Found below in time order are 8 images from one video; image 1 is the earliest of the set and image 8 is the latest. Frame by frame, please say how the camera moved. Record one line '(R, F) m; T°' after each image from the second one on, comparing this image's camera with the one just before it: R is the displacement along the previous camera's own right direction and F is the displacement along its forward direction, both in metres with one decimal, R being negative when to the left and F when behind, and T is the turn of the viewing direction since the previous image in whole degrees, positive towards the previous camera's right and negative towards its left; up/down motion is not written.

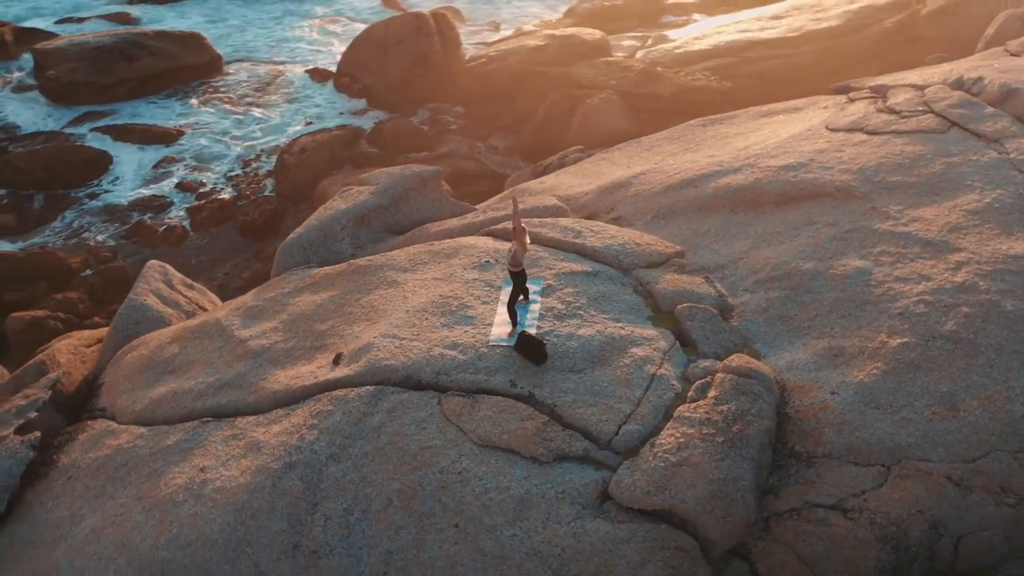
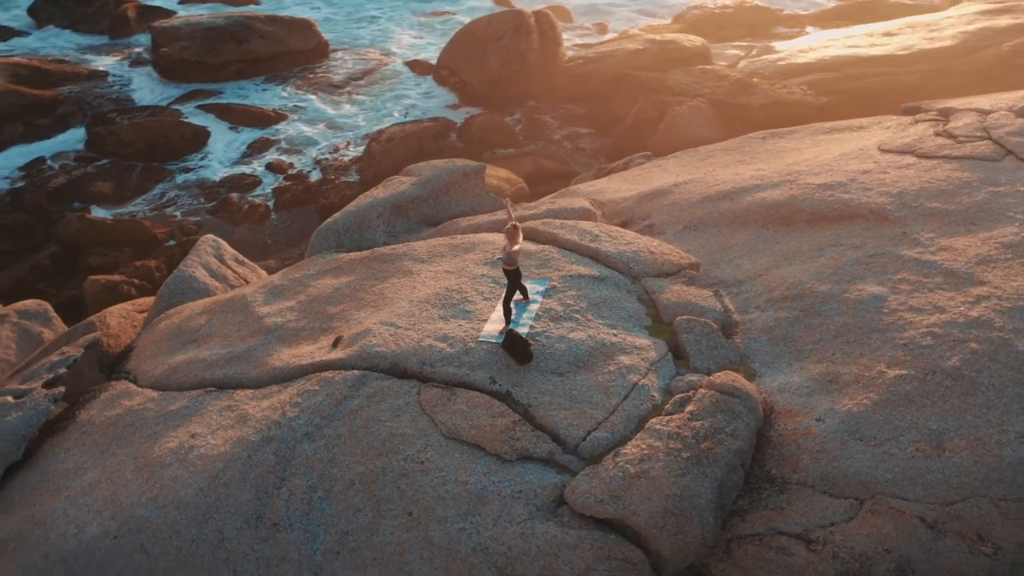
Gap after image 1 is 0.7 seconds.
(+0.7, 0.0) m; -7°
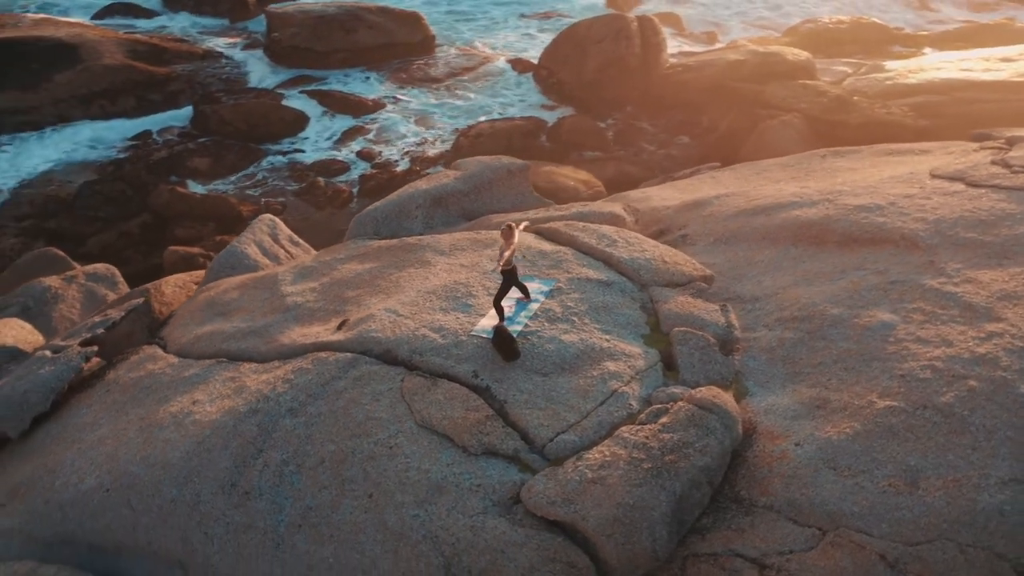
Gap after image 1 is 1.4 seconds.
(+0.7, 0.0) m; -7°
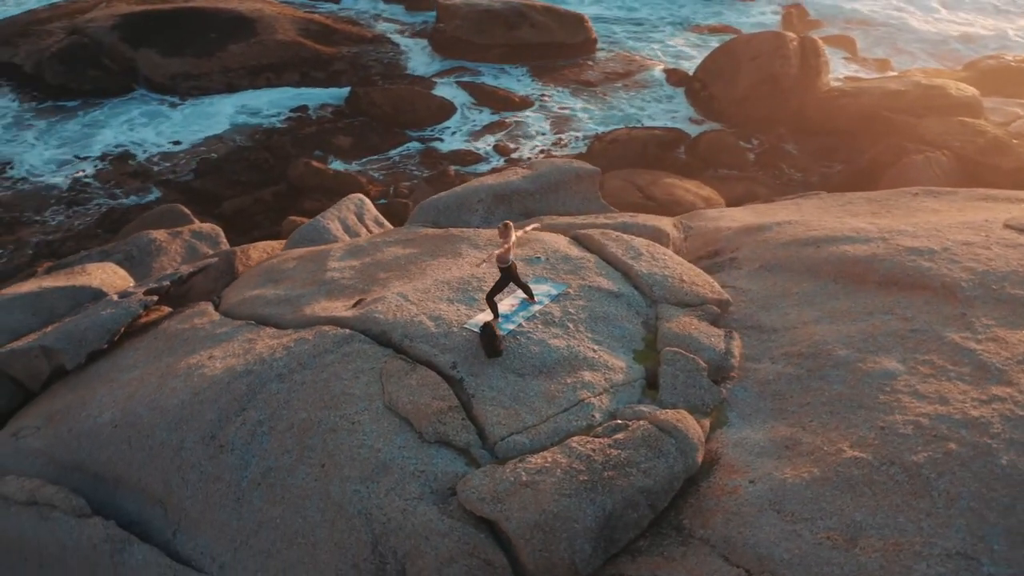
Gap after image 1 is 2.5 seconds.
(+1.1, +0.1) m; -11°
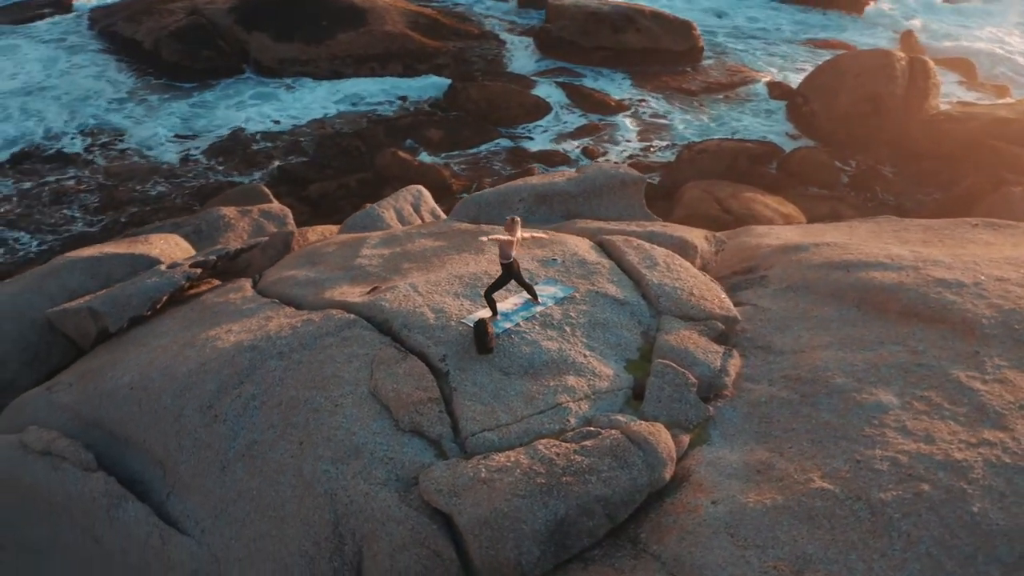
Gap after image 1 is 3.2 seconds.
(+0.7, 0.0) m; -7°
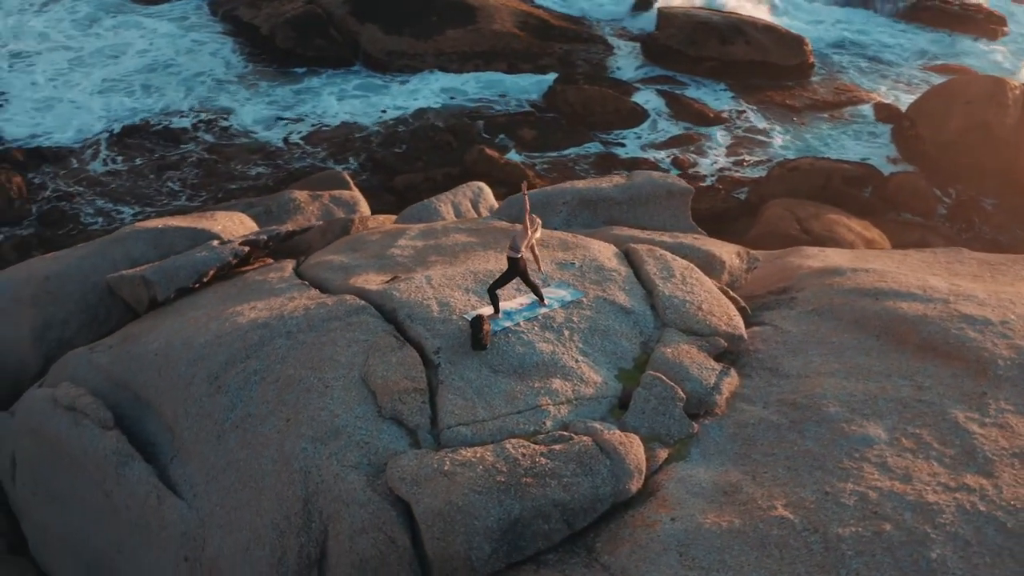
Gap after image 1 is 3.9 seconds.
(+0.7, 0.0) m; -7°
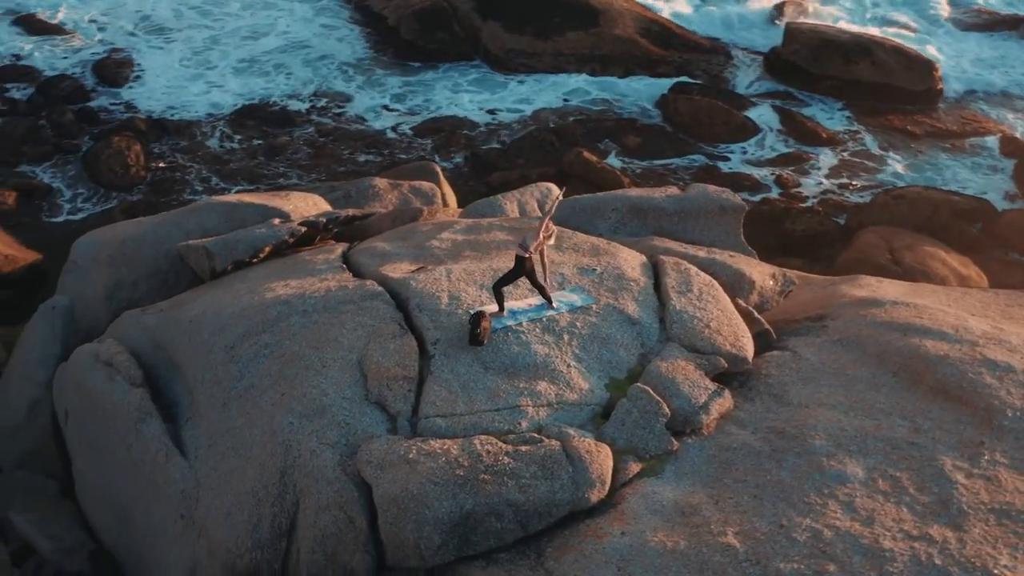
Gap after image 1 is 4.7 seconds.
(+0.8, 0.0) m; -8°
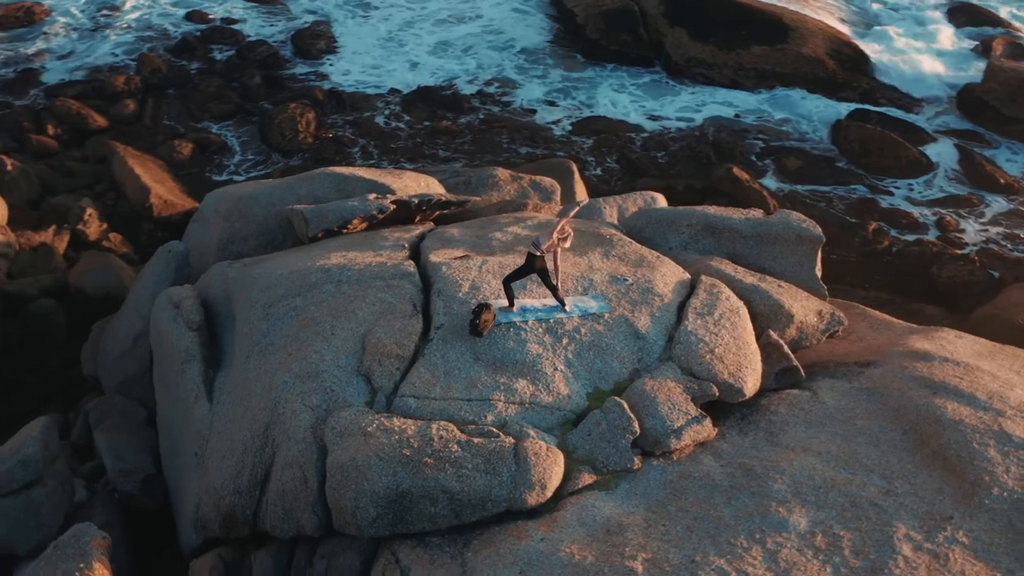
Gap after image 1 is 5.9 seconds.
(+1.2, +0.1) m; -12°
